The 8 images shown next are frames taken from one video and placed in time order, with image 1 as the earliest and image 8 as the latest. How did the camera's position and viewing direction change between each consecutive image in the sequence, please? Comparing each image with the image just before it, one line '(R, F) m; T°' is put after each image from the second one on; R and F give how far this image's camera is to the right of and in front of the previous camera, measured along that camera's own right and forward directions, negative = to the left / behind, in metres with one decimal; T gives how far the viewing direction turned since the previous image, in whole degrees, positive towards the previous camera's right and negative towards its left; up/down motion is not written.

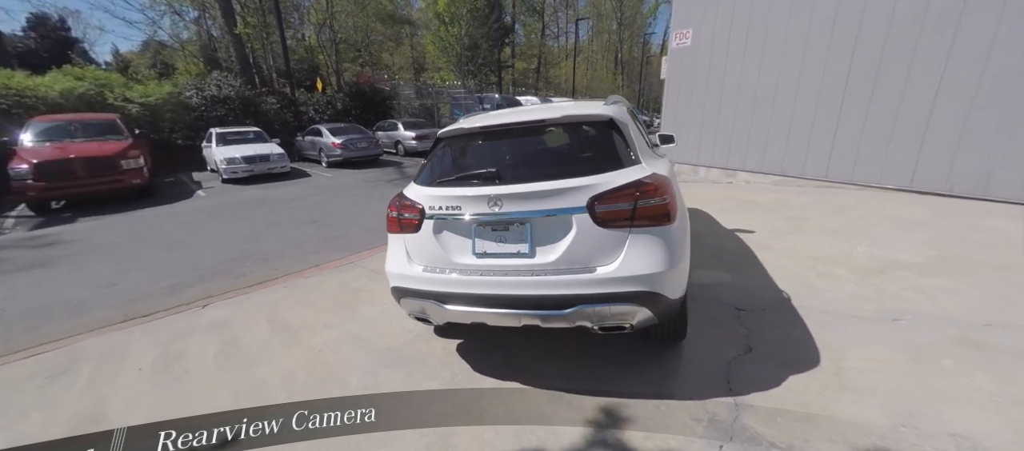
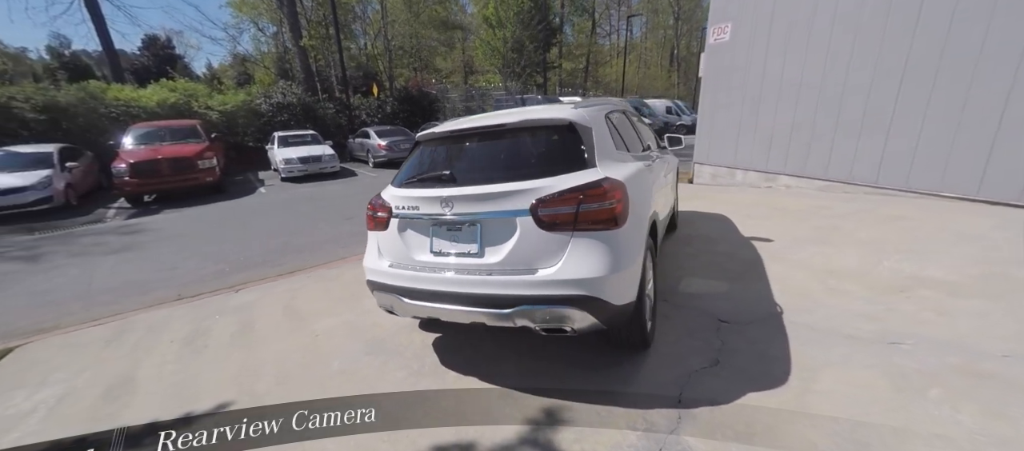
(+0.6, -0.1) m; -8°
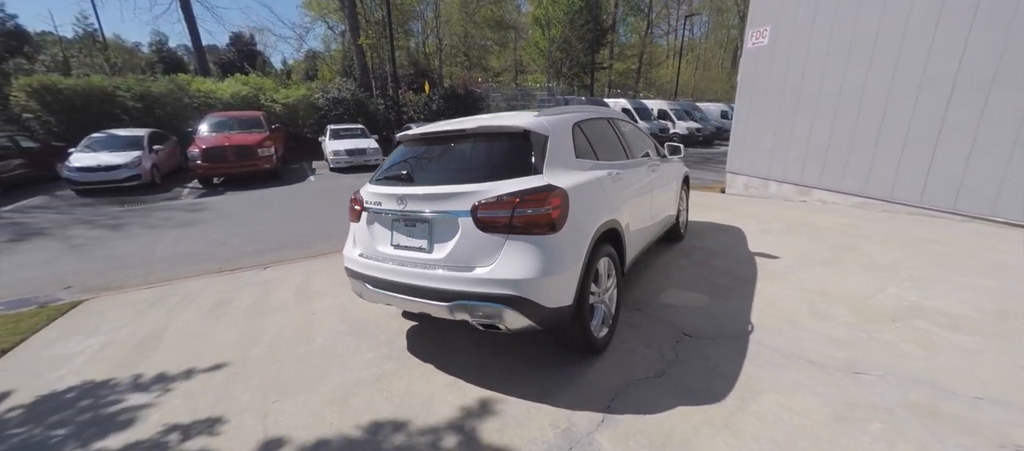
(+0.6, -0.1) m; -8°
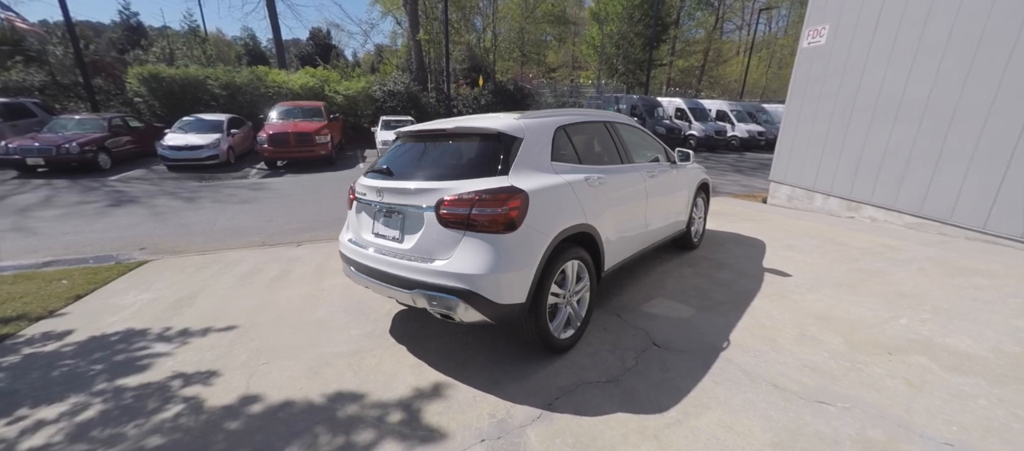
(+0.6, -0.1) m; -8°
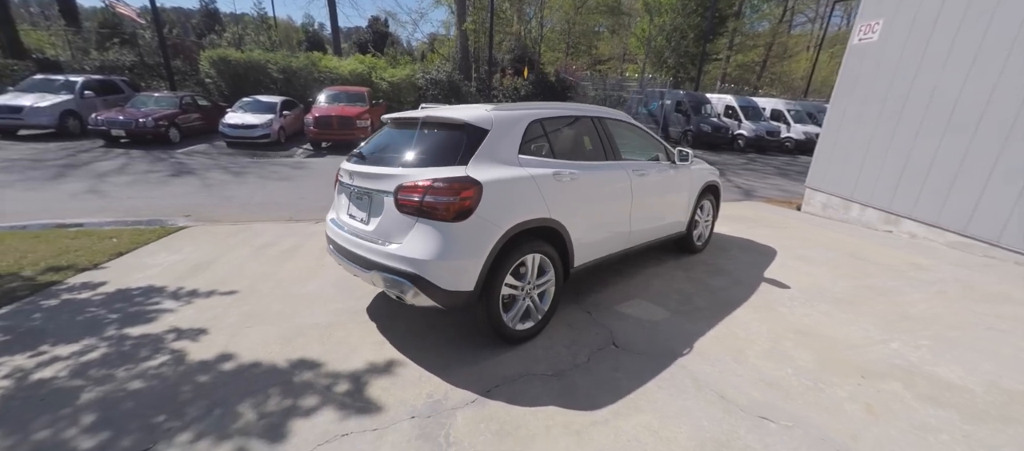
(+0.6, 0.0) m; -7°
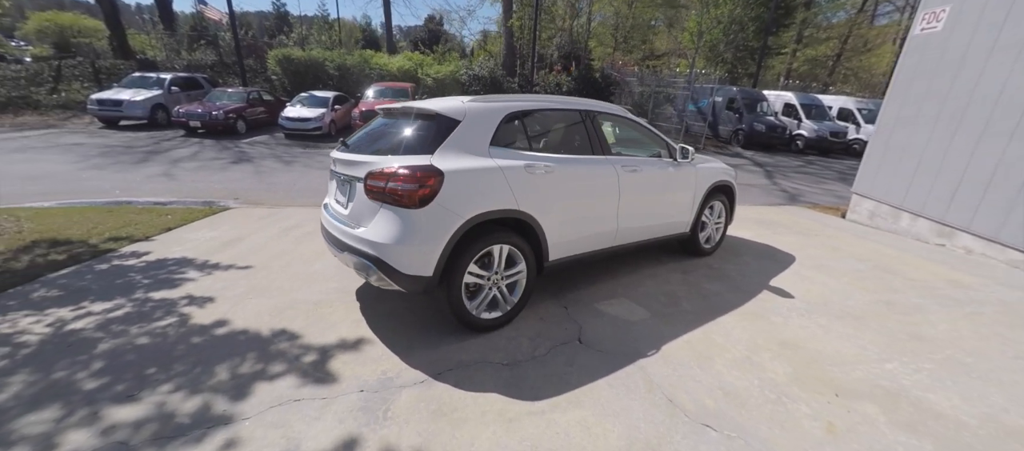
(+0.6, 0.0) m; -8°
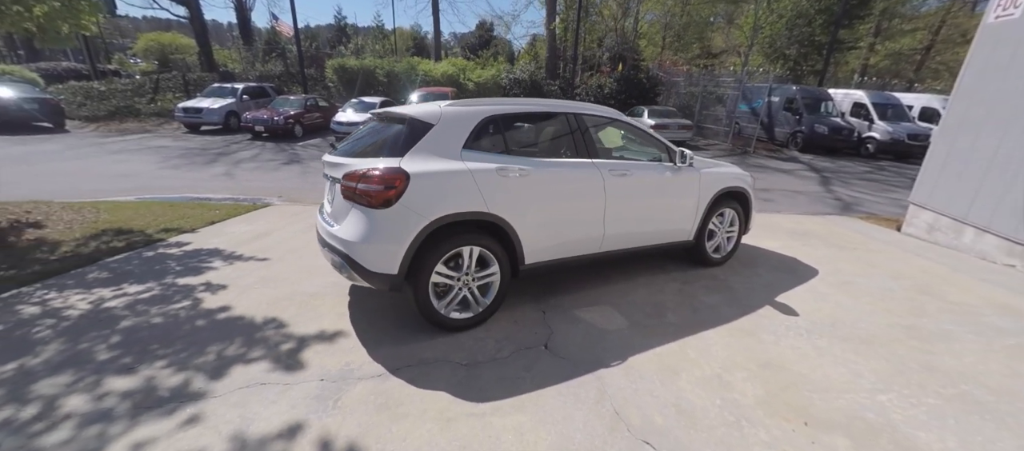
(+0.6, 0.0) m; -8°
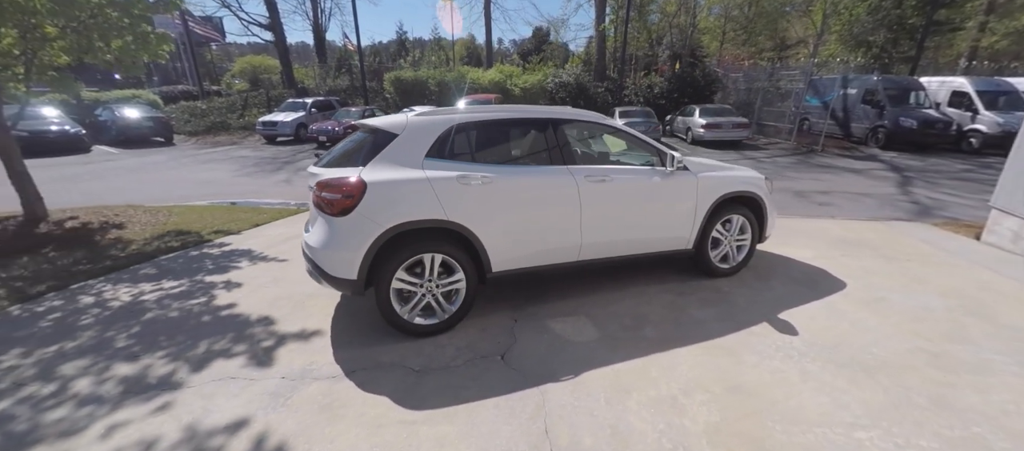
(+0.7, +0.1) m; -9°
